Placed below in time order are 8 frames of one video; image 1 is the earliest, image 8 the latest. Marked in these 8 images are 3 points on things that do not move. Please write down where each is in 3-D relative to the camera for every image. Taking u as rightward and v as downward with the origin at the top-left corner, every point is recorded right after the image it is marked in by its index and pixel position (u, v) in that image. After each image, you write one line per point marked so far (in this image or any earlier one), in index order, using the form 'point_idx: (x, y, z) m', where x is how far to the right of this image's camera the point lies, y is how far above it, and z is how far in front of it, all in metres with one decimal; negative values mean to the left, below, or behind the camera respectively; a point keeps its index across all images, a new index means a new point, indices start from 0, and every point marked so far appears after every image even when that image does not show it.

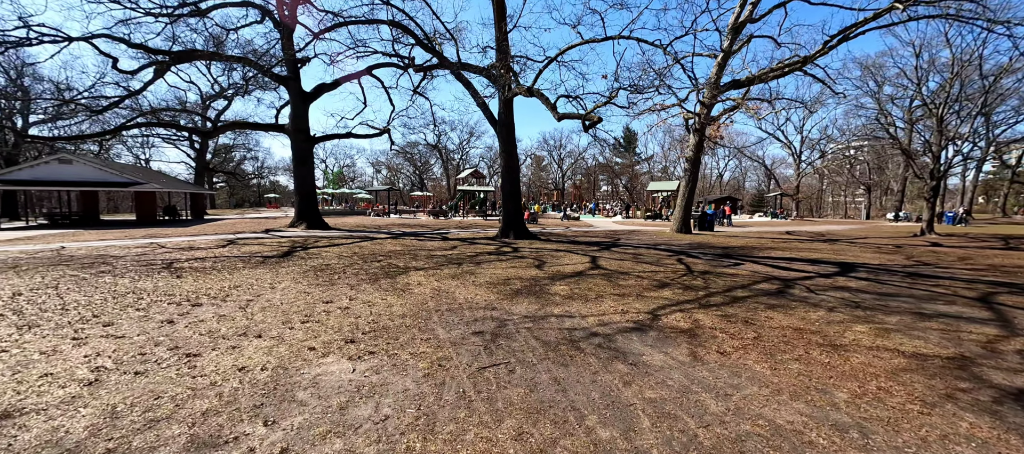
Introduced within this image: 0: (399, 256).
0: (-2.6, -0.7, +9.6) m
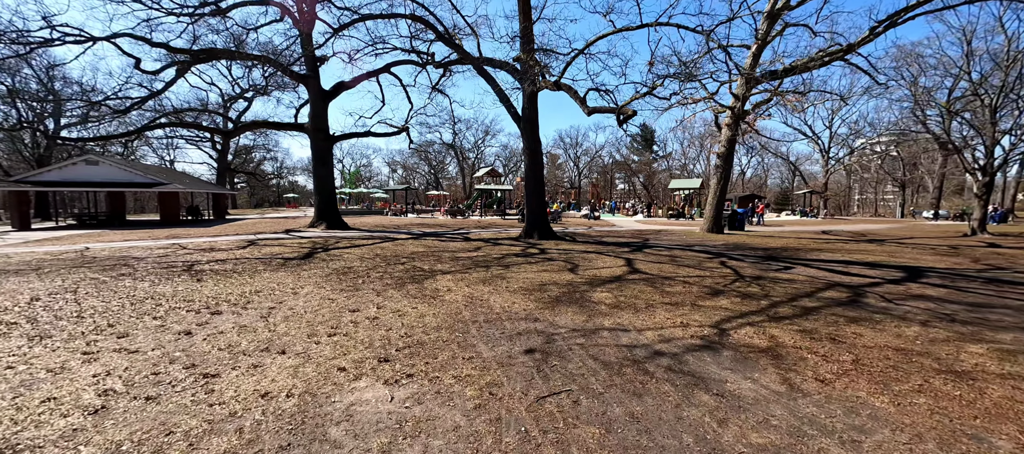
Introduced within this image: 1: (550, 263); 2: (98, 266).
0: (-2.0, -0.7, +9.2) m
1: (+0.8, -0.8, +8.5) m
2: (-8.4, -0.8, +8.2) m
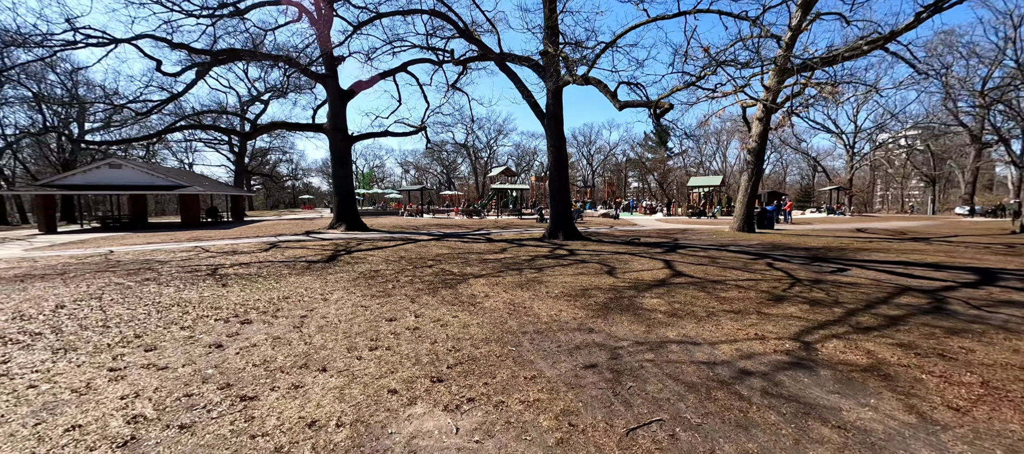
0: (-1.3, -0.7, +8.8) m
1: (+1.5, -0.8, +8.1) m
2: (-7.7, -0.9, +8.0) m
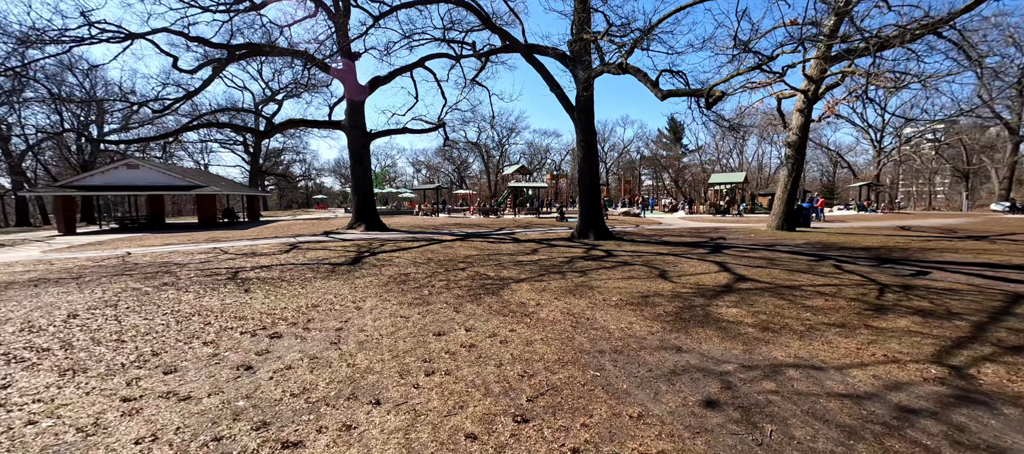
0: (-0.6, -0.7, +8.2) m
1: (+2.2, -0.8, +7.4) m
2: (-7.0, -0.9, +7.6) m
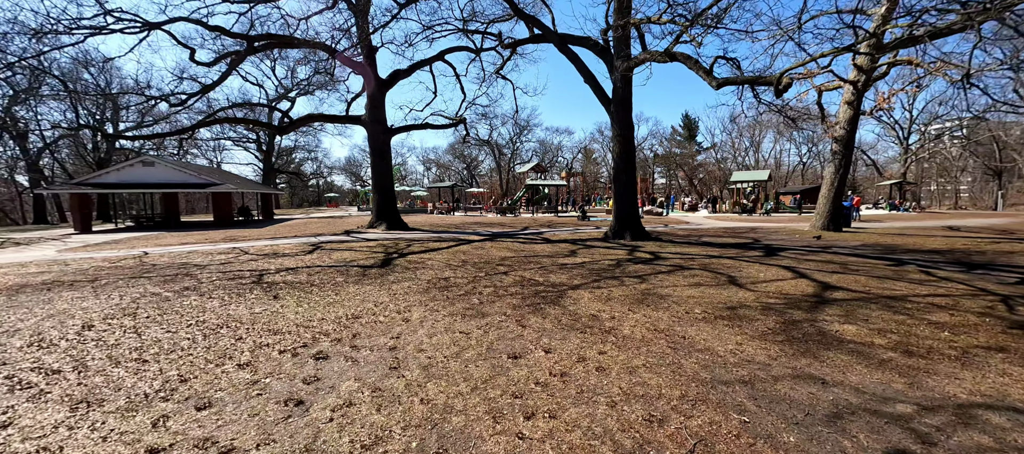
0: (+0.3, -0.7, +7.6) m
1: (+3.0, -0.8, +6.7) m
2: (-6.2, -0.9, +7.1) m
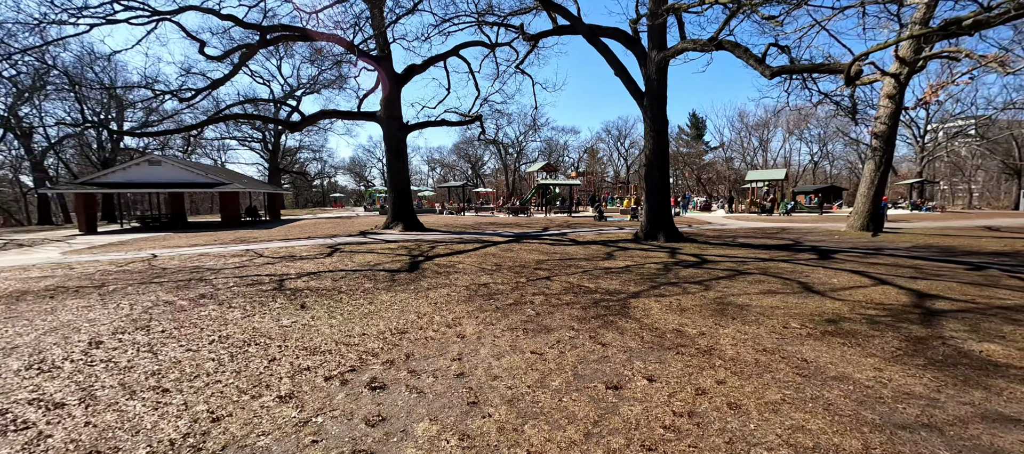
0: (+1.0, -0.7, +7.0) m
1: (+3.7, -0.8, +6.1) m
2: (-5.5, -0.9, +6.5) m
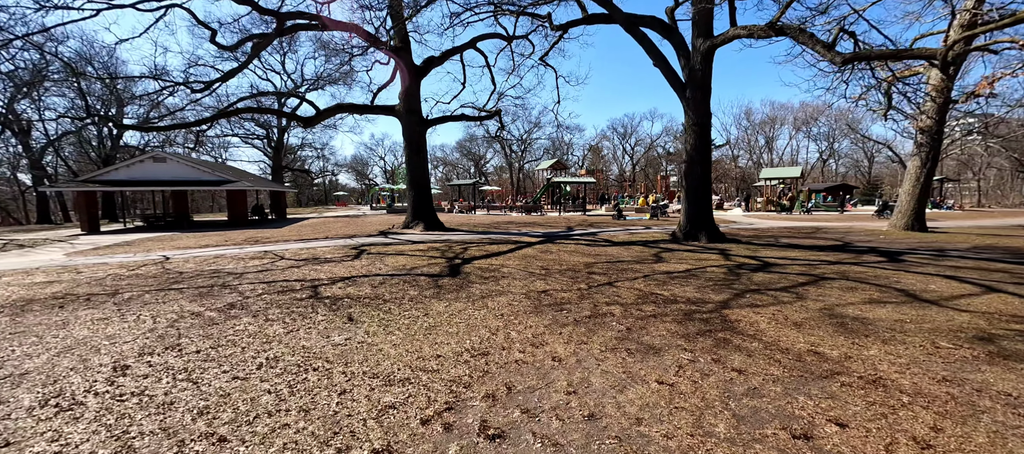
0: (+1.8, -0.7, +6.4) m
1: (+4.5, -0.8, +5.5) m
2: (-4.7, -0.9, +5.9) m
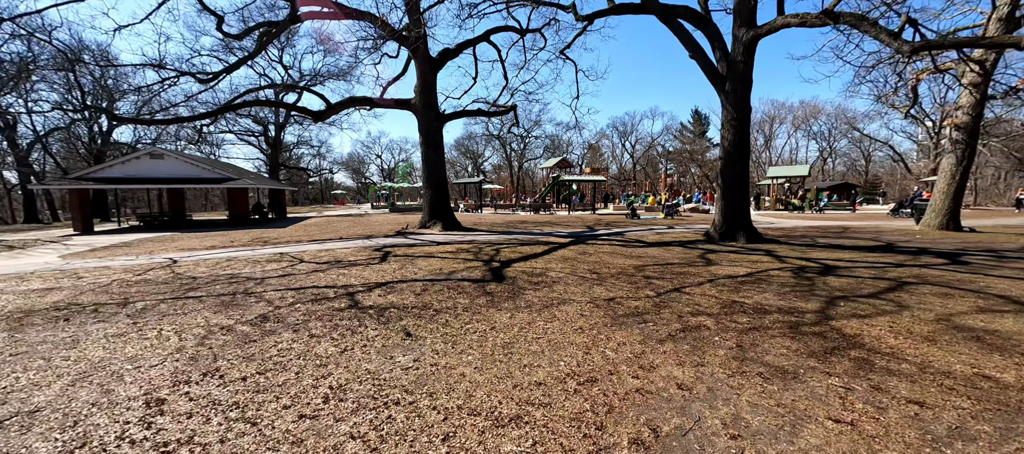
0: (+2.5, -0.8, +5.9) m
1: (+5.3, -0.8, +5.0) m
2: (-3.9, -0.9, +5.3) m
